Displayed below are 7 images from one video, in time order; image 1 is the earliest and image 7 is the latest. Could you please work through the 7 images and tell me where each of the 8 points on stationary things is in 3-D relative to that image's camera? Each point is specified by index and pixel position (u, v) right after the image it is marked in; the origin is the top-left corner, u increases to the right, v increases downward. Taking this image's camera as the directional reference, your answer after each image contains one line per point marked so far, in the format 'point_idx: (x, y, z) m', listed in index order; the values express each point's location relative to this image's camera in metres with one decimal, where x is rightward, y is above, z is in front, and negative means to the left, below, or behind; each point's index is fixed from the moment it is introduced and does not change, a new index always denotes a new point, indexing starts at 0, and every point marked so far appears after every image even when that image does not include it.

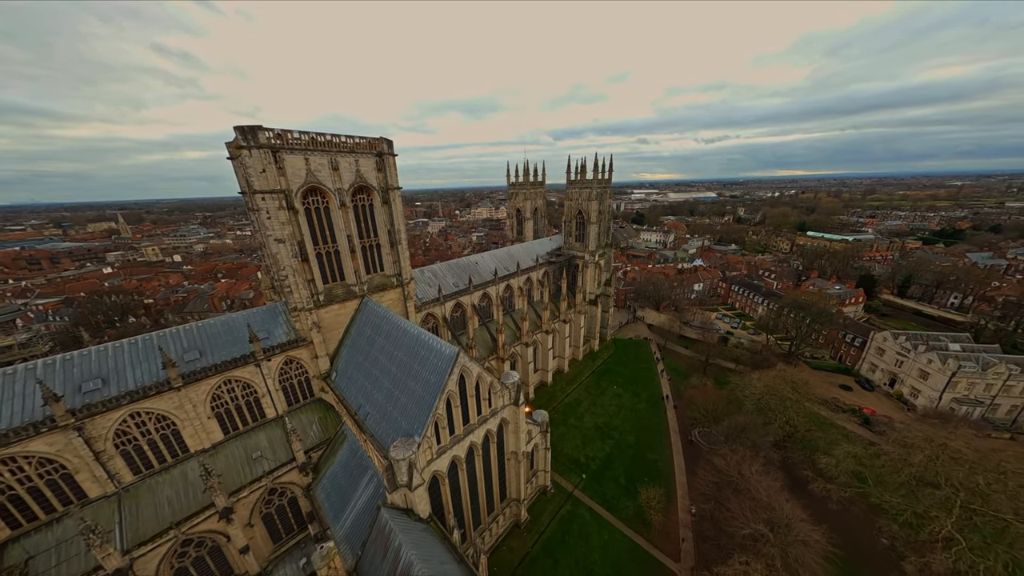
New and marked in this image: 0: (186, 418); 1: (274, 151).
0: (-19.2, -7.7, +17.5) m
1: (-14.5, +8.3, +18.1) m
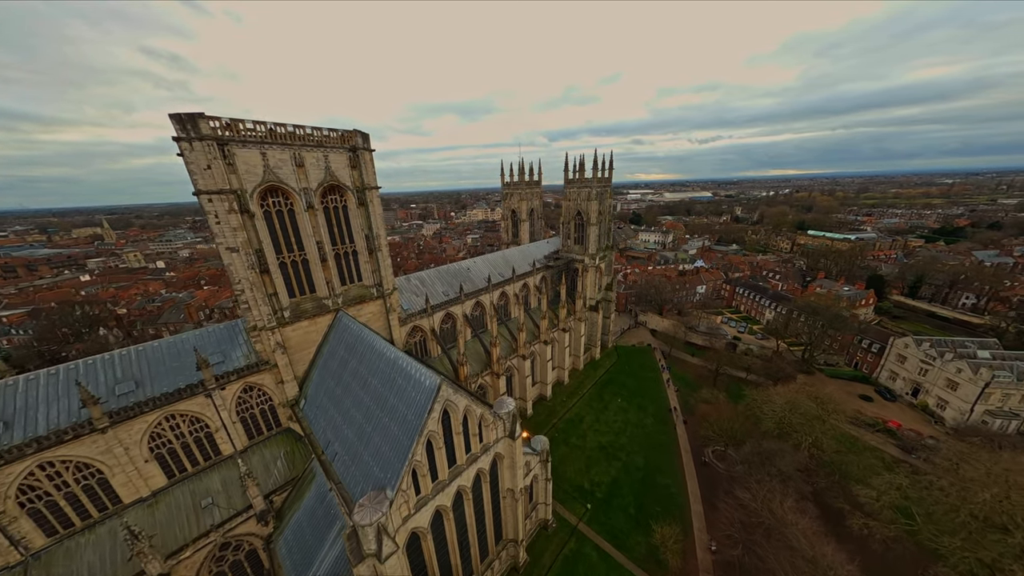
0: (-19.5, -8.7, +14.6) m
1: (-14.9, +7.4, +15.3) m
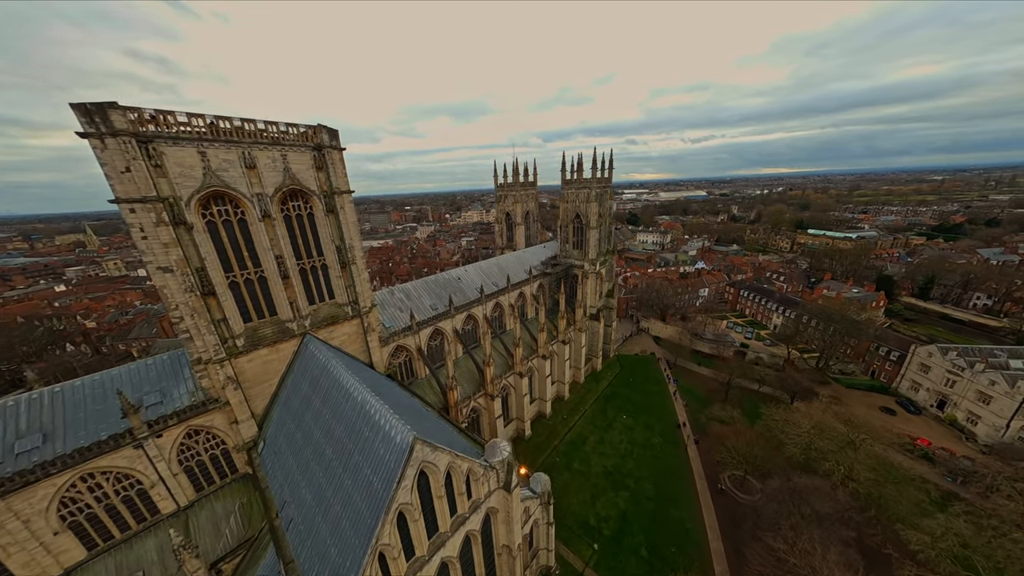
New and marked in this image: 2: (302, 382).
0: (-19.7, -10.0, +11.7) m
1: (-15.4, +6.2, +12.4) m
2: (-11.6, -5.2, +16.4) m
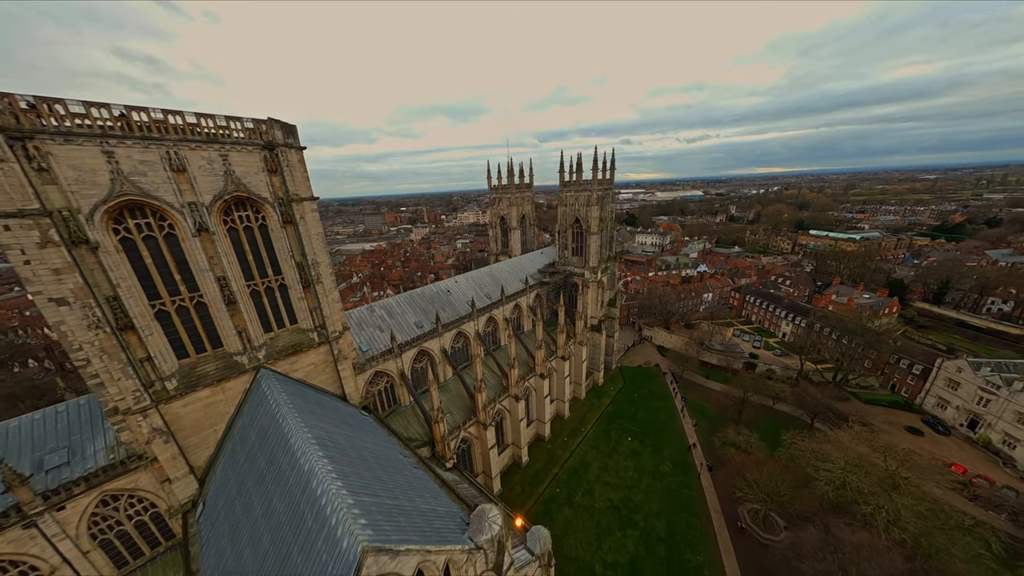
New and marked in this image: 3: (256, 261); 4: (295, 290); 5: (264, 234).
0: (-19.9, -11.4, +8.7) m
1: (-15.7, +4.8, +9.5) m
2: (-12.0, -6.5, +13.6) m
3: (-12.8, +1.4, +14.9) m
4: (-11.8, -0.1, +16.2) m
5: (-12.5, +2.8, +14.9) m
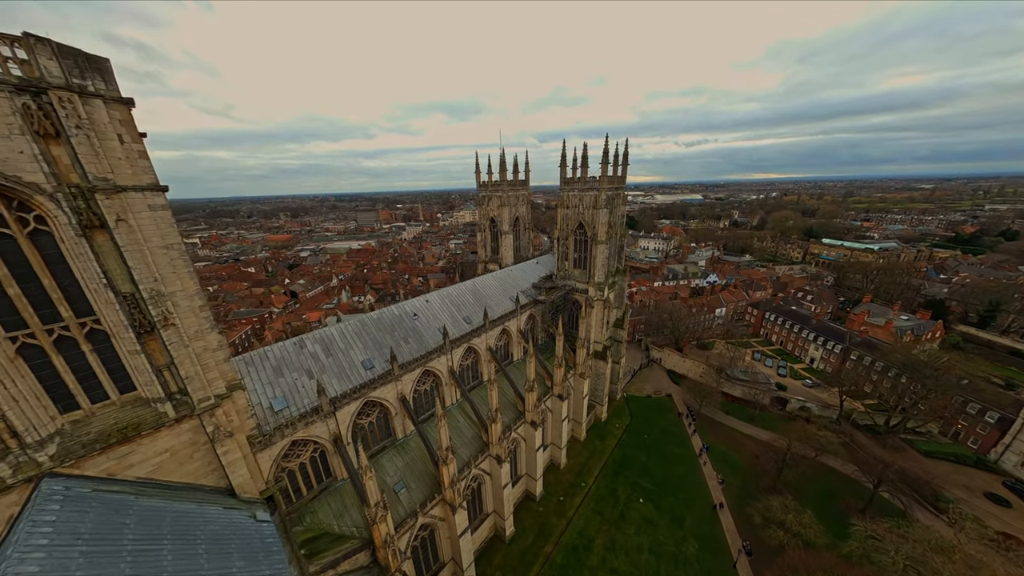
0: (-21.0, -12.8, +2.2) m
1: (-16.5, +3.4, +3.1) m
2: (-13.0, -8.0, +7.2) m
3: (-13.7, -0.2, +8.5) m
4: (-12.7, -1.7, +9.8) m
5: (-13.3, +1.2, +8.5) m
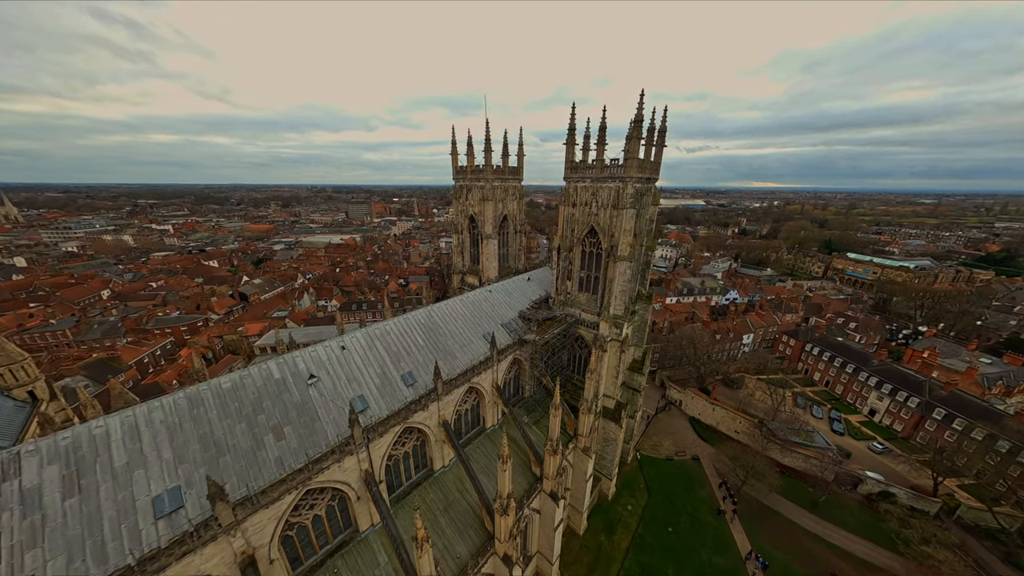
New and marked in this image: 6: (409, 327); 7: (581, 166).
0: (-22.7, -14.2, -7.0) m
1: (-17.6, +1.8, -6.2) m
2: (-14.6, -9.7, -2.0) m
3: (-15.0, -1.8, -0.8) m
4: (-14.1, -3.4, +0.6) m
5: (-14.6, -0.5, -0.7) m
6: (-5.5, -2.1, +16.1) m
7: (+4.5, +7.8, +18.9) m
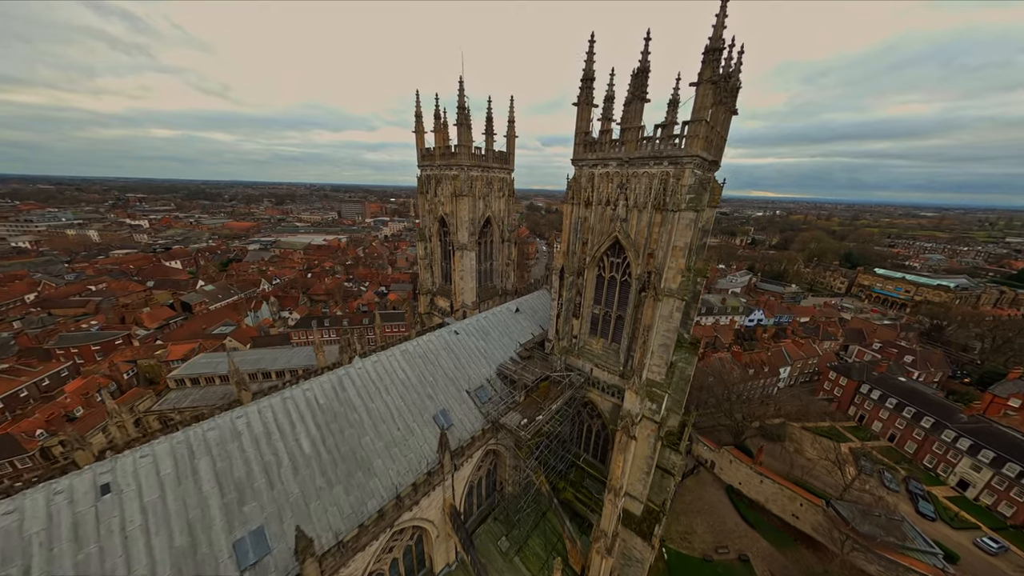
0: (-23.9, -15.3, -14.9) m
1: (-18.5, +0.5, -13.9) m
2: (-15.7, -11.1, -9.8) m
3: (-16.0, -3.2, -8.5) m
4: (-15.1, -4.8, -7.2) m
5: (-15.5, -1.9, -8.4) m
6: (-6.7, -3.9, +8.4) m
7: (+3.6, +5.8, +11.4) m
